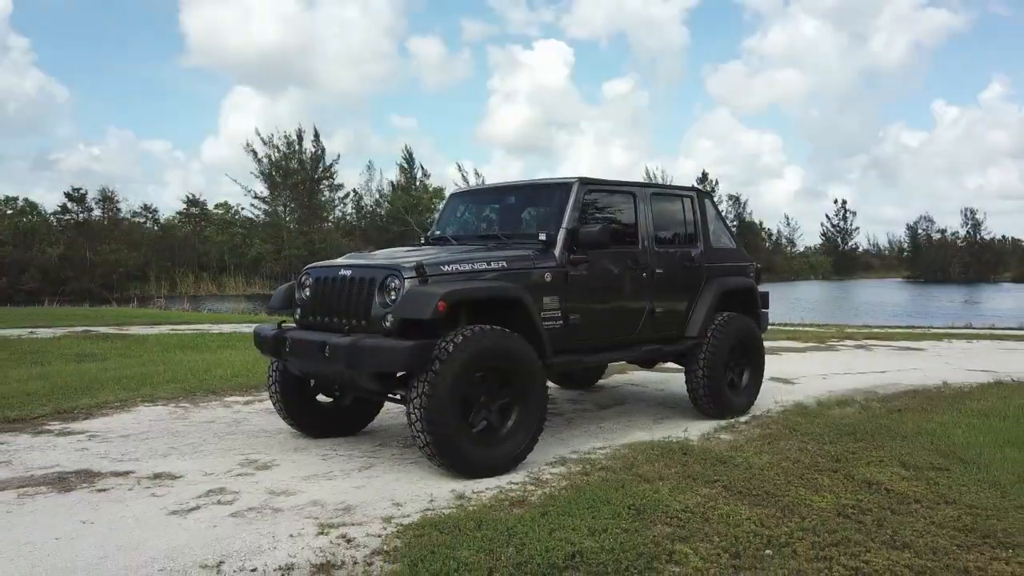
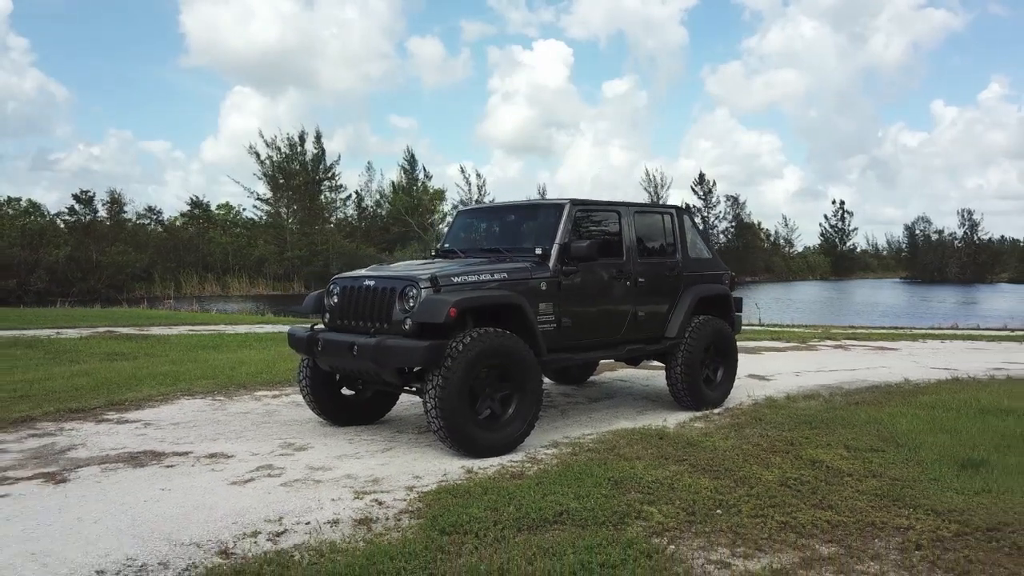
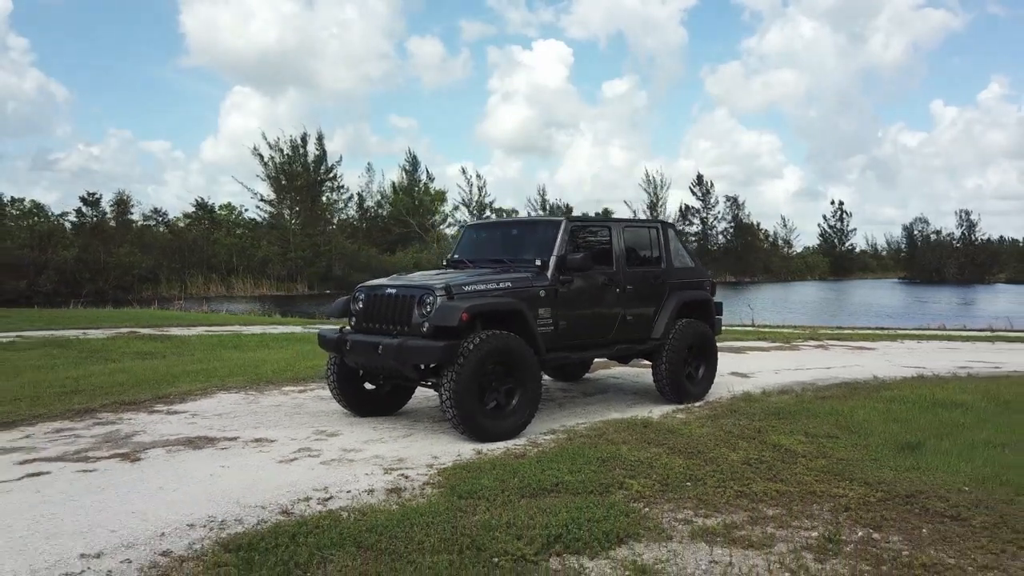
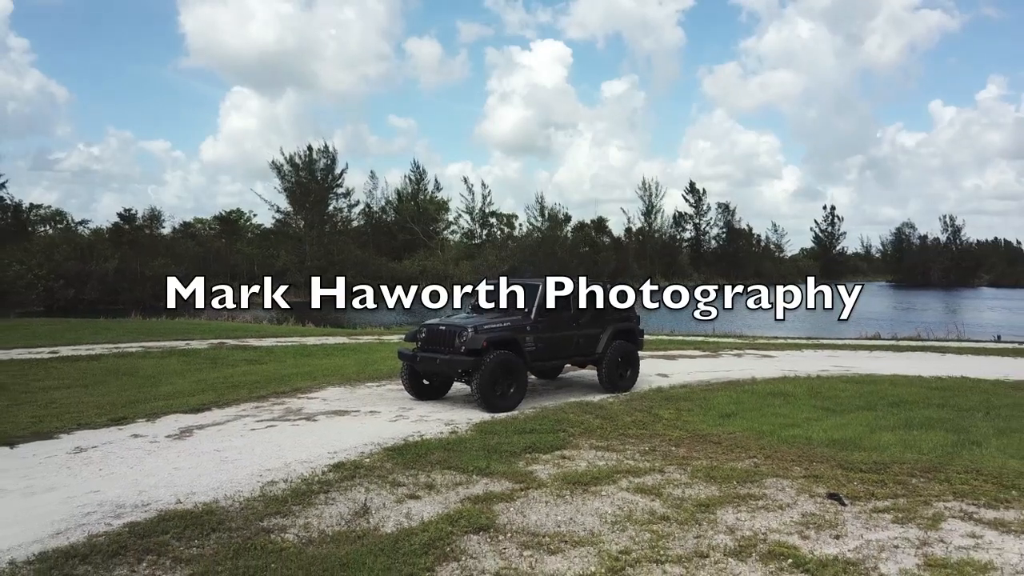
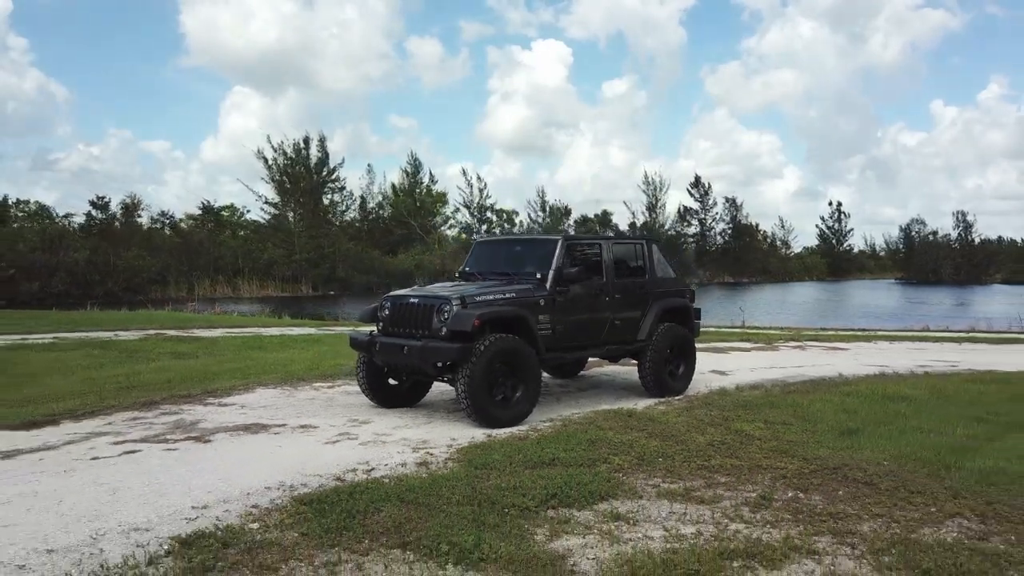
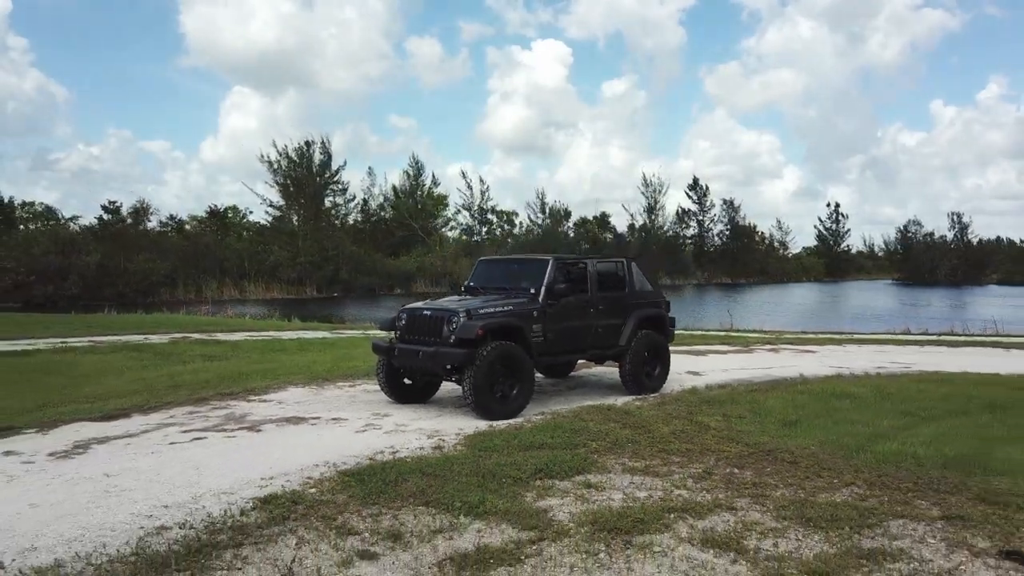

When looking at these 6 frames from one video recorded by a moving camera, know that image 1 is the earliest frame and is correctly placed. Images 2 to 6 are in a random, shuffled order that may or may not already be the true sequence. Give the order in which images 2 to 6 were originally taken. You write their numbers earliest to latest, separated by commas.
2, 3, 5, 6, 4
